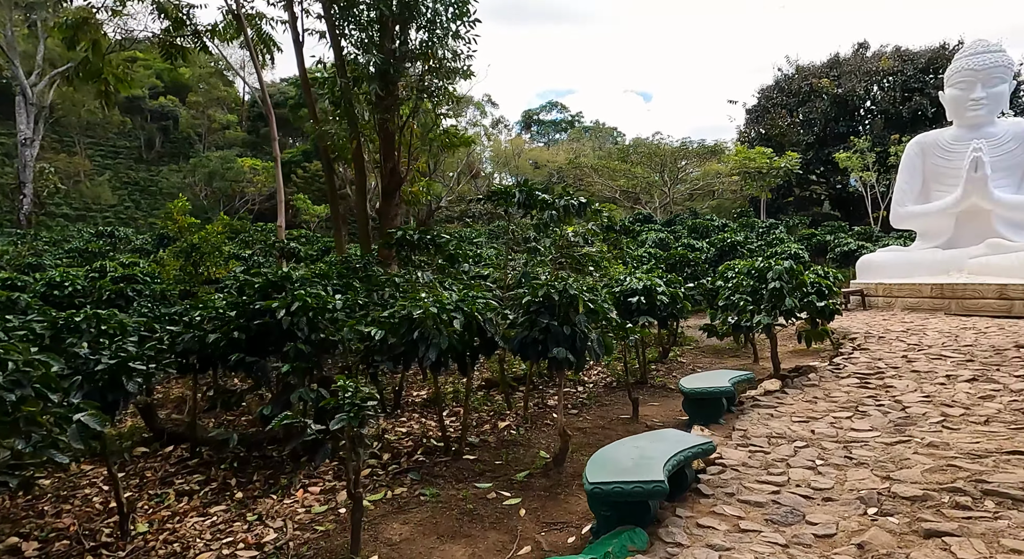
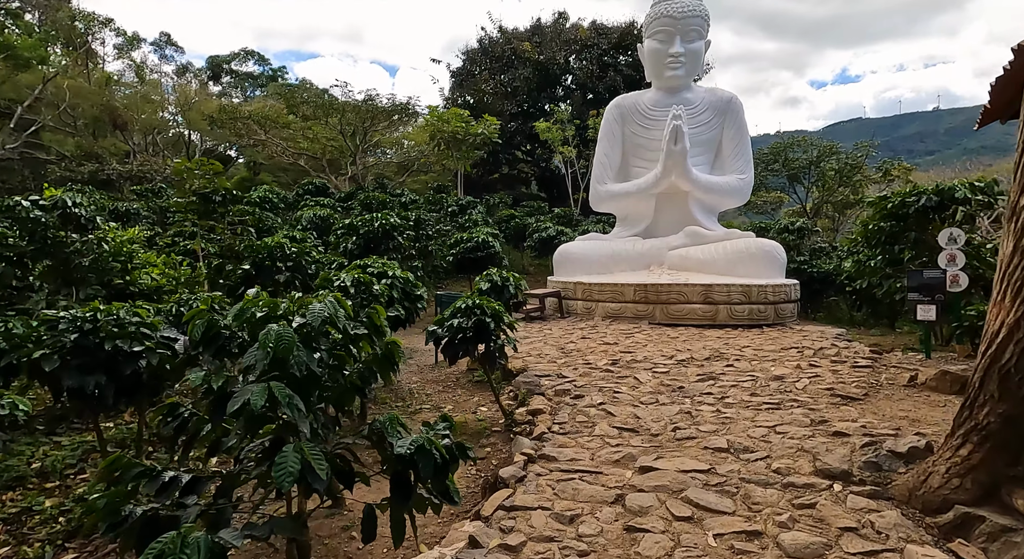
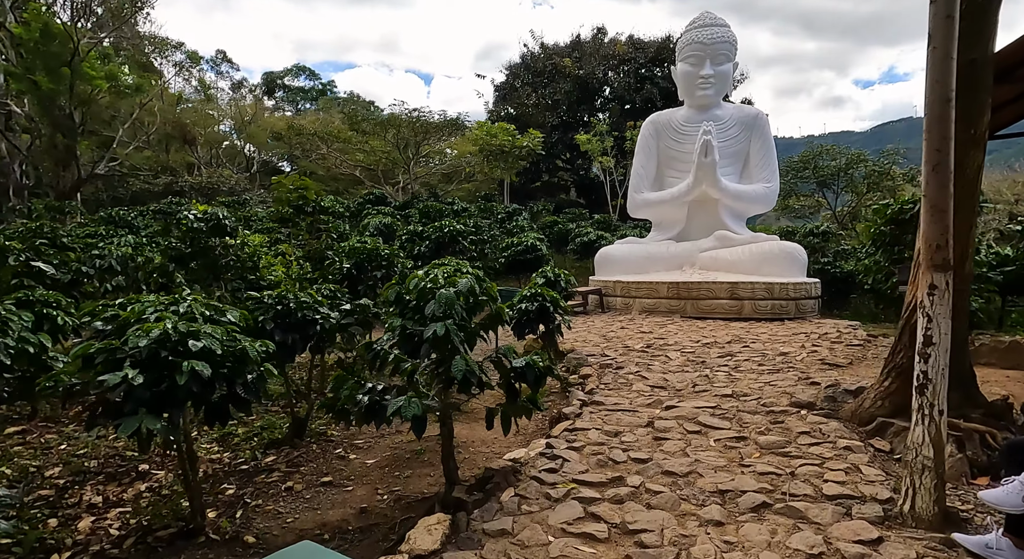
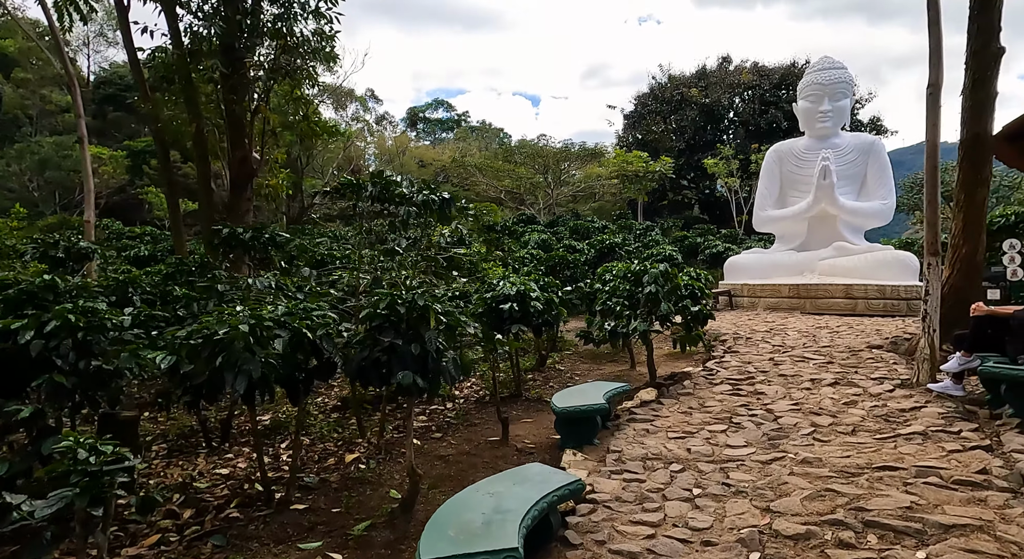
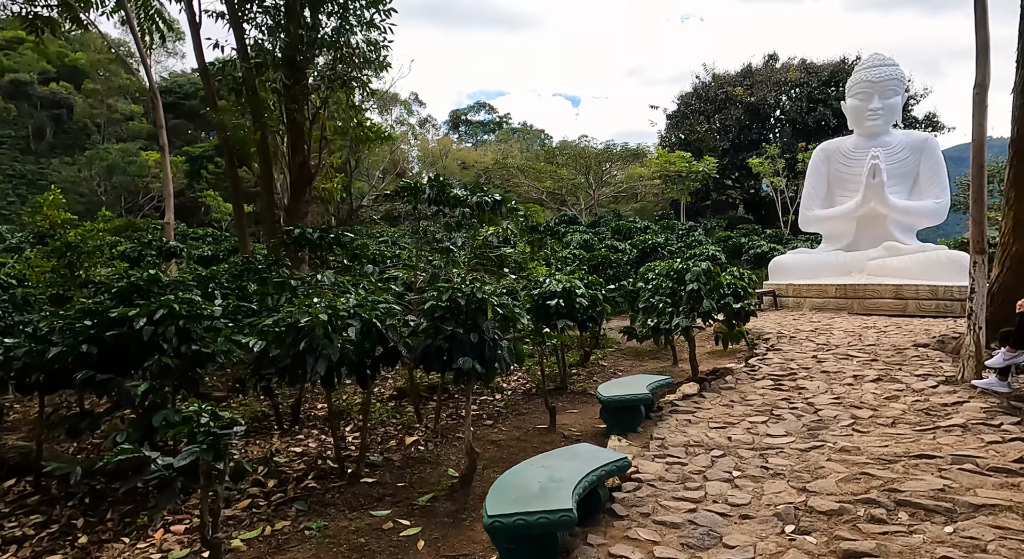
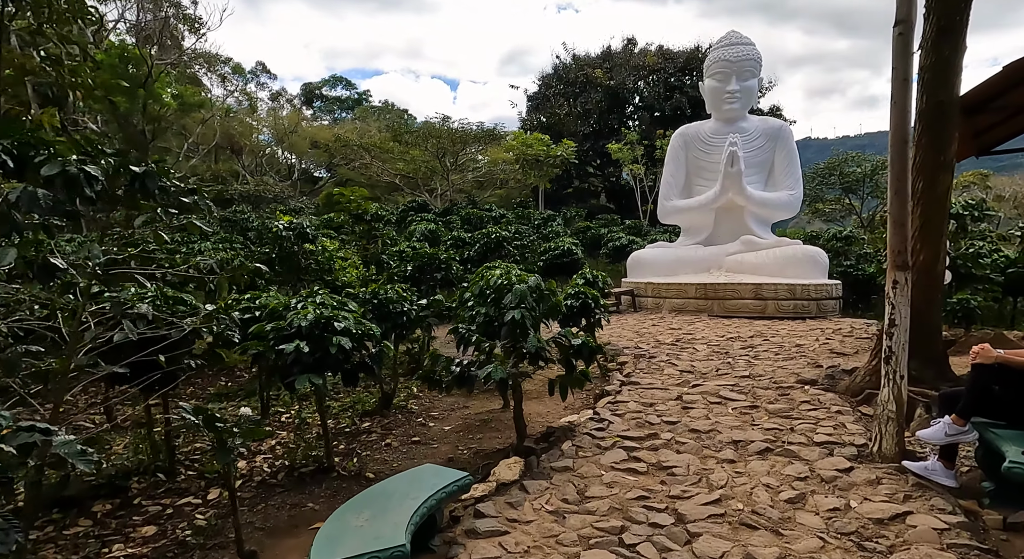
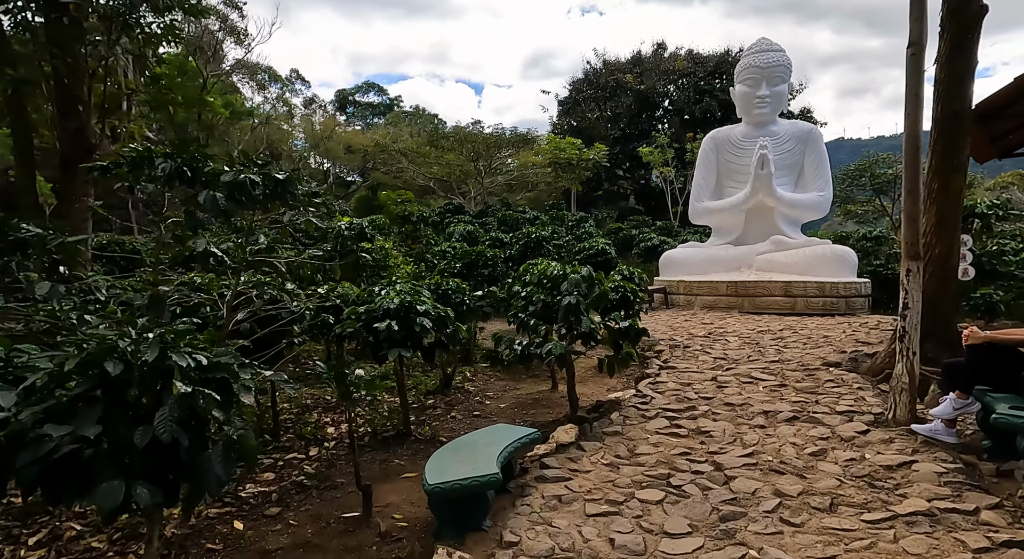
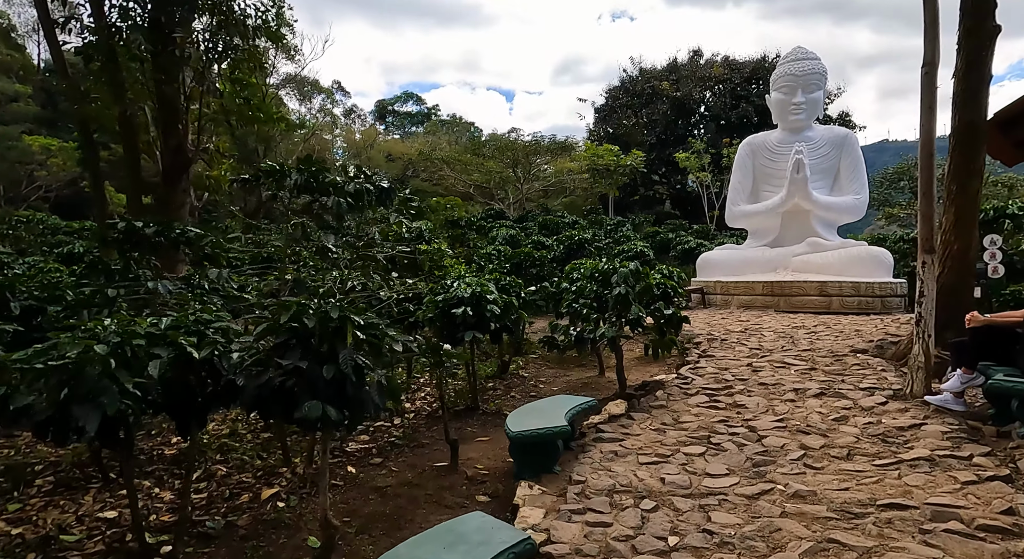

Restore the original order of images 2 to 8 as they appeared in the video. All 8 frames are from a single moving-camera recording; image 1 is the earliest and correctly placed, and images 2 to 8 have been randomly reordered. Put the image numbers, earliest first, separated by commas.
5, 4, 8, 7, 6, 3, 2
